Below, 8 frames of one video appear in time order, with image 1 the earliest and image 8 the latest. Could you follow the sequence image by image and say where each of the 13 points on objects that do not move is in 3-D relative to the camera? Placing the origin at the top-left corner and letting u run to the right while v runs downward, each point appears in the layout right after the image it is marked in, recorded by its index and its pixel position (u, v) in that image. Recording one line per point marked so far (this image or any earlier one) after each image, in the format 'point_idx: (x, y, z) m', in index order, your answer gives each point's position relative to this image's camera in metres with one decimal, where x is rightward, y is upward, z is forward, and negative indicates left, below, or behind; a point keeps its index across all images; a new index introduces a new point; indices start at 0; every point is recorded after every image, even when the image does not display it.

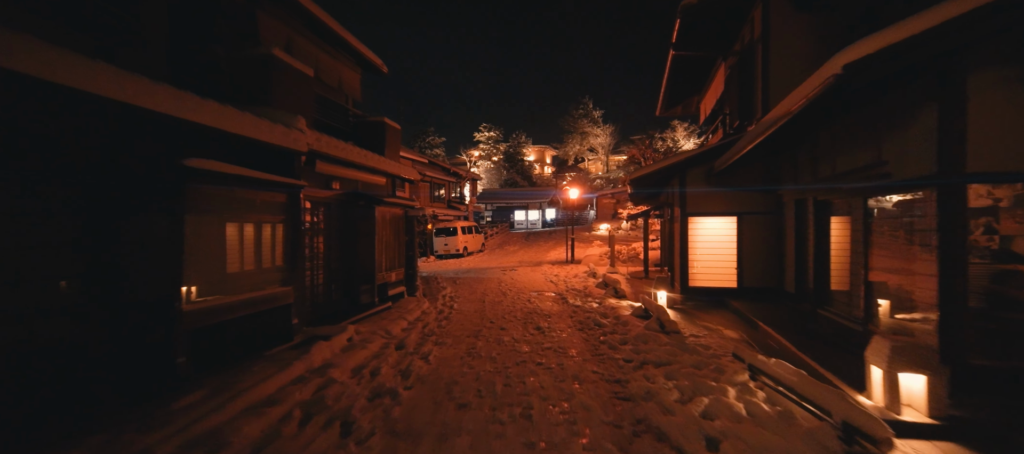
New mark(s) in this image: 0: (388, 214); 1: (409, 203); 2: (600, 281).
0: (-2.7, +0.3, +8.8) m
1: (-2.4, +0.6, +9.5) m
2: (+2.4, -1.5, +10.7) m
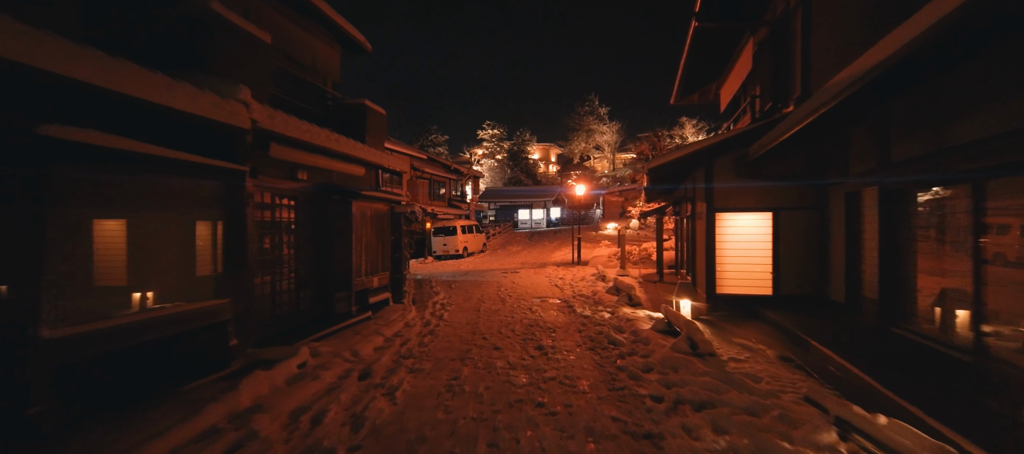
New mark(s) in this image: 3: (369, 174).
0: (-2.7, +0.3, +7.7) m
1: (-2.5, +0.6, +8.4) m
2: (+2.4, -1.4, +9.6) m
3: (-2.9, +1.1, +8.1) m
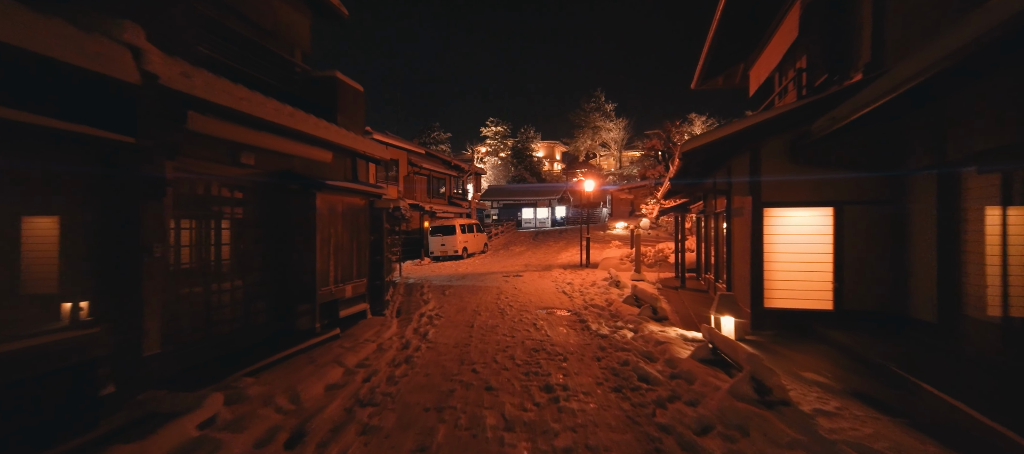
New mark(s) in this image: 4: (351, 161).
0: (-2.7, +0.4, +6.4) m
1: (-2.4, +0.6, +7.1) m
2: (+2.4, -1.4, +8.2) m
3: (-2.9, +1.1, +6.8) m
4: (-2.8, +1.2, +7.1) m
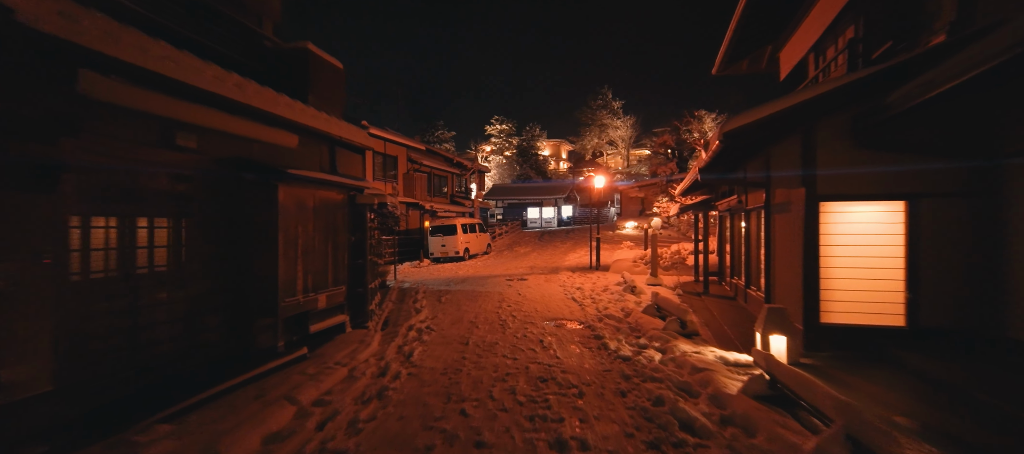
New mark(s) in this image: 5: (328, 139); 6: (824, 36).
0: (-2.7, +0.4, +5.4) m
1: (-2.4, +0.6, +6.1) m
2: (+2.5, -1.4, +7.2) m
3: (-2.9, +1.1, +5.8) m
4: (-2.8, +1.2, +6.1) m
5: (-2.8, +1.4, +6.1) m
6: (+6.1, +3.7, +7.9) m
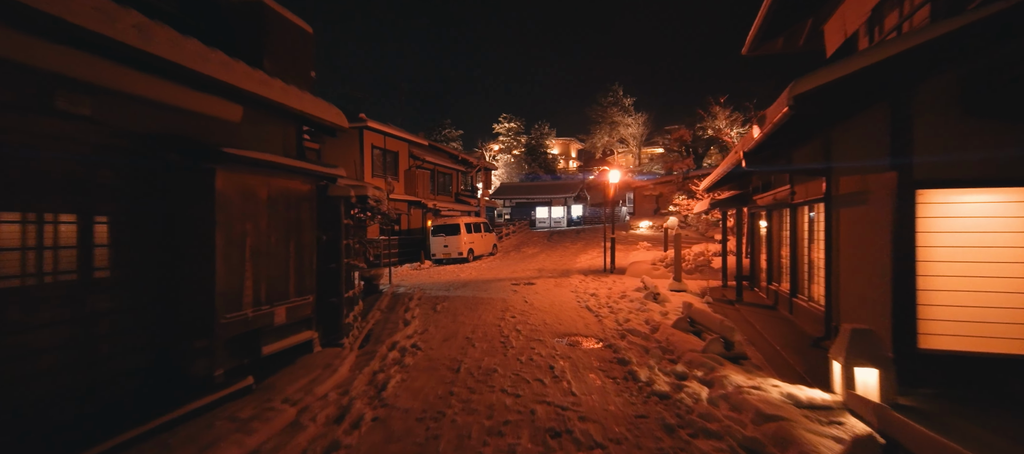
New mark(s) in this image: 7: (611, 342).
0: (-2.6, +0.4, +4.3) m
1: (-2.3, +0.7, +5.1) m
2: (+2.5, -1.4, +6.0) m
3: (-2.8, +1.2, +4.8) m
4: (-2.8, +1.2, +5.1) m
5: (-2.8, +1.4, +5.0) m
6: (+6.2, +3.8, +6.6) m
7: (+1.3, -1.5, +5.2) m
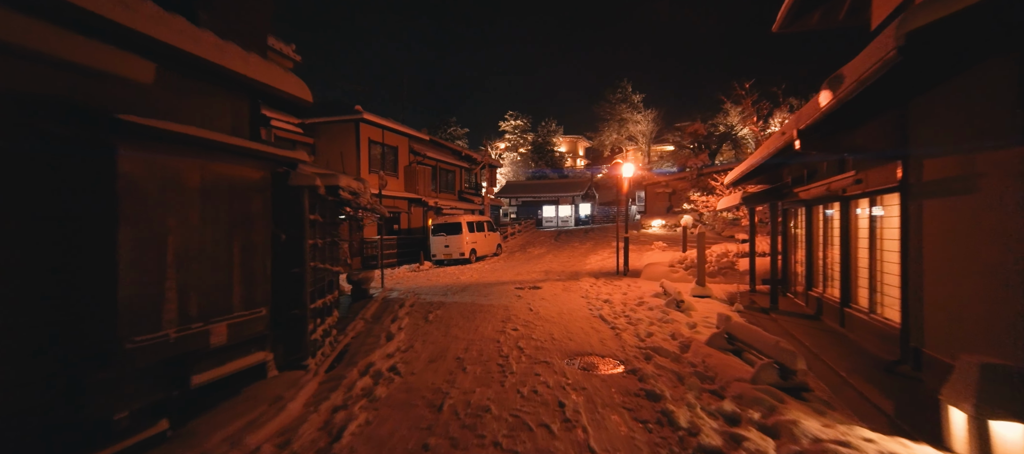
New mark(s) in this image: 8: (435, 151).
0: (-2.7, +0.4, +3.4) m
1: (-2.4, +0.7, +4.2) m
2: (+2.5, -1.3, +5.0) m
3: (-2.8, +1.2, +3.9) m
4: (-2.8, +1.3, +4.2) m
5: (-2.8, +1.4, +4.1) m
6: (+6.2, +3.8, +5.6) m
7: (+1.3, -1.5, +4.3) m
8: (-3.8, +3.8, +19.6) m
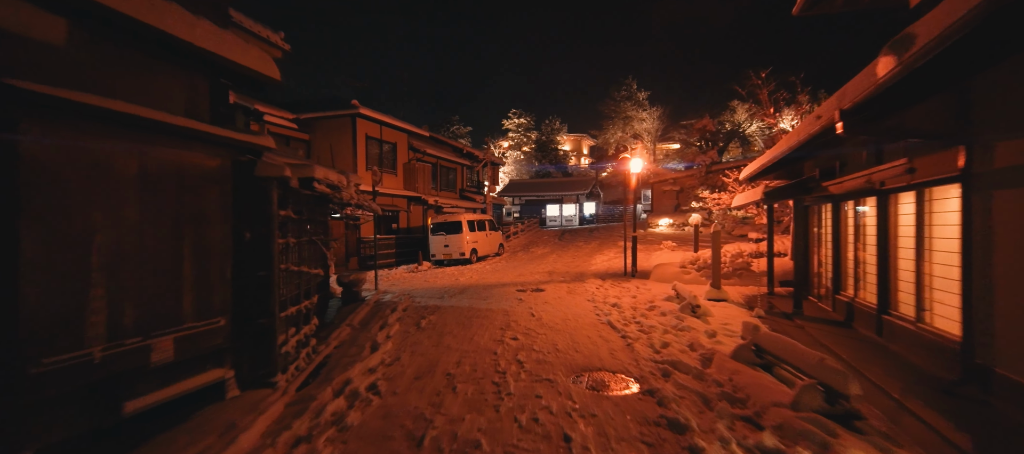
0: (-2.7, +0.5, +2.9) m
1: (-2.4, +0.7, +3.6) m
2: (+2.5, -1.3, +4.4) m
3: (-2.9, +1.2, +3.3) m
4: (-2.8, +1.3, +3.6) m
5: (-2.8, +1.4, +3.6) m
6: (+6.2, +3.8, +4.9) m
7: (+1.3, -1.4, +3.7) m
8: (-3.6, +3.8, +19.1) m
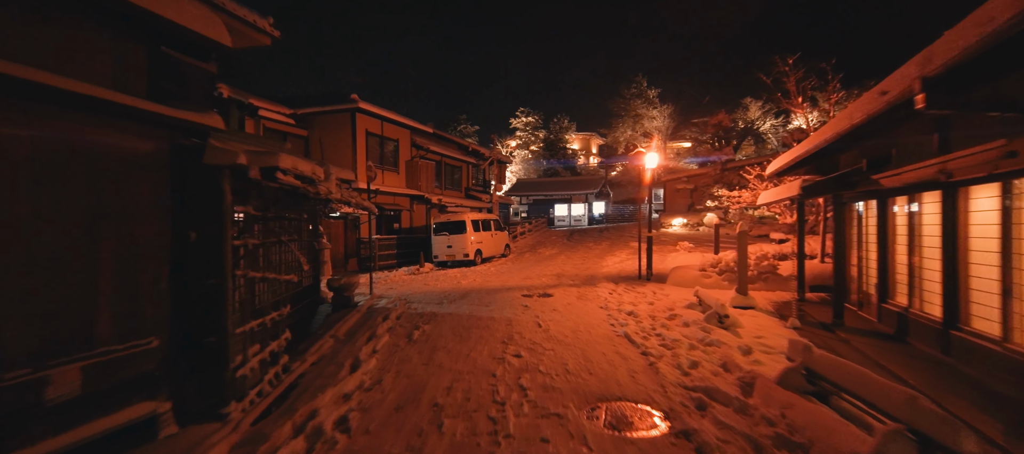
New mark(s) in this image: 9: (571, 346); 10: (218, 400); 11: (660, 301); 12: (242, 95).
0: (-2.7, +0.5, +2.3) m
1: (-2.4, +0.7, +3.0) m
2: (+2.5, -1.3, +3.7) m
3: (-2.9, +1.2, +2.7) m
4: (-2.8, +1.3, +3.0) m
5: (-2.8, +1.4, +3.0) m
6: (+6.2, +3.8, +4.1) m
7: (+1.3, -1.4, +3.0) m
8: (-3.3, +3.8, +18.5) m
9: (+0.7, -1.4, +4.8) m
10: (-2.3, -1.3, +3.1) m
11: (+2.8, -1.4, +7.6) m
12: (-7.7, +3.7, +11.4) m
